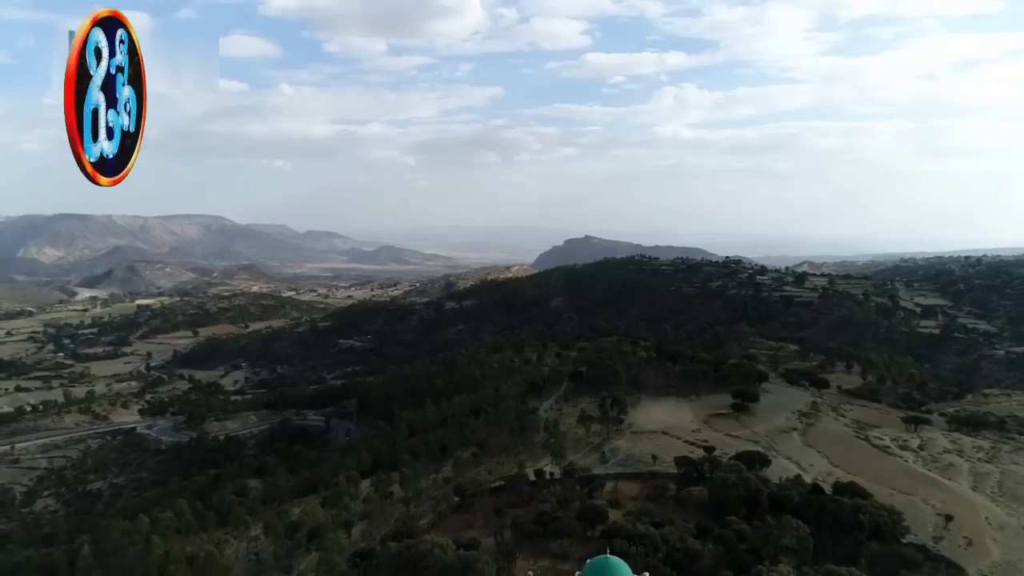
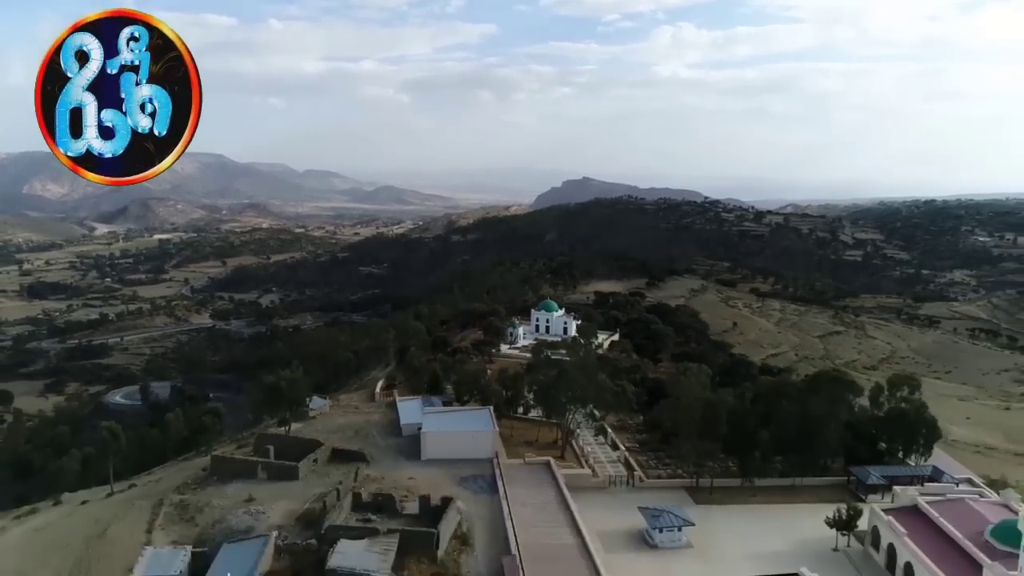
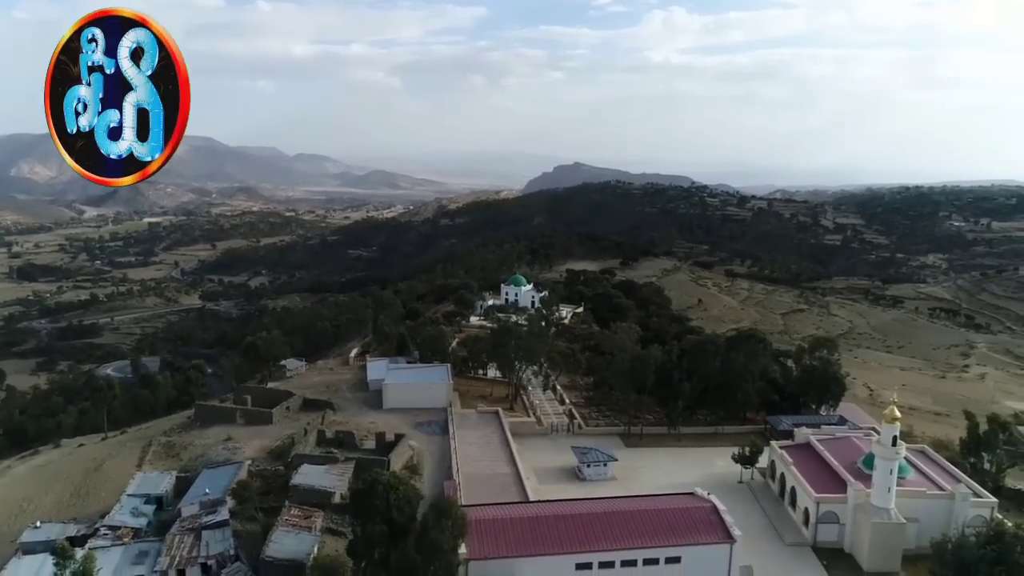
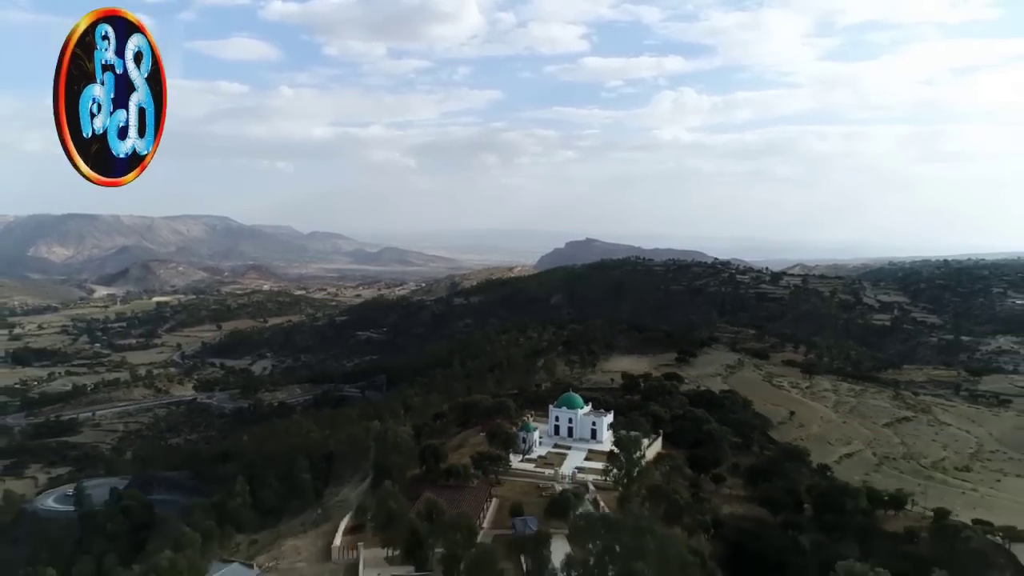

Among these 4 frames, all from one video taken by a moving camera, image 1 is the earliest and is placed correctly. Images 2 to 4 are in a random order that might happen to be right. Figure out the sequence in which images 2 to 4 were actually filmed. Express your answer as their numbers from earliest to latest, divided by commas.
4, 2, 3
